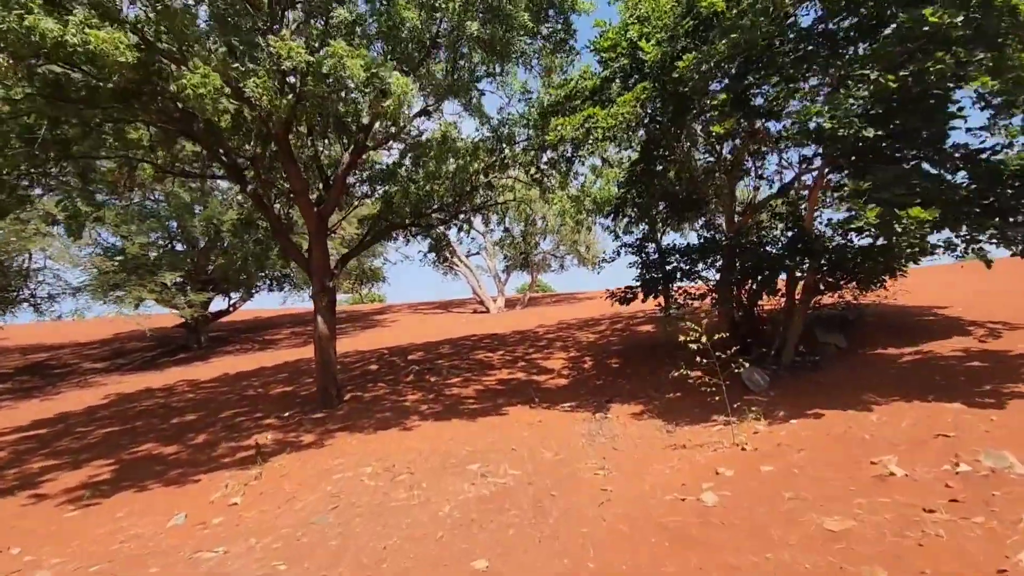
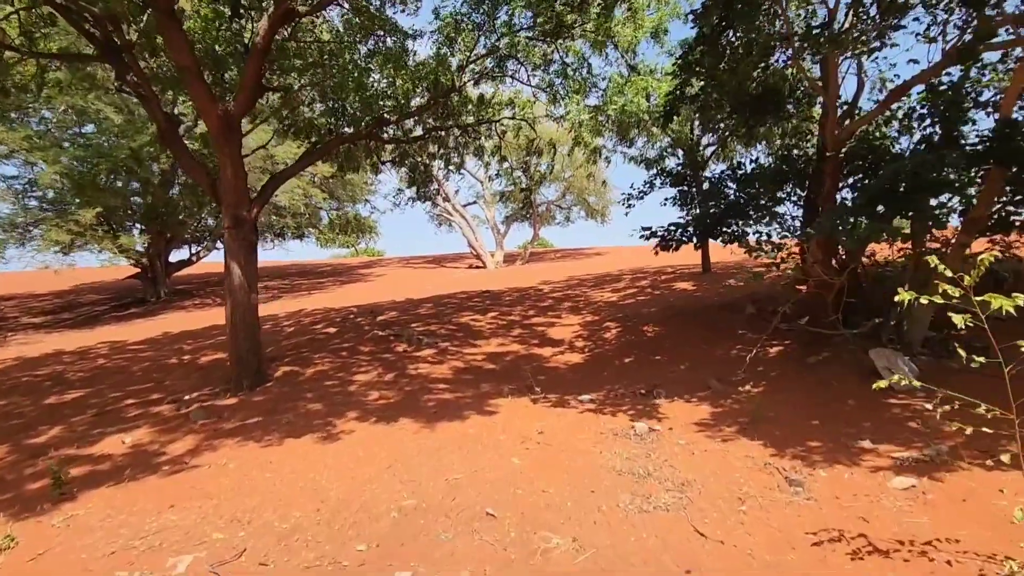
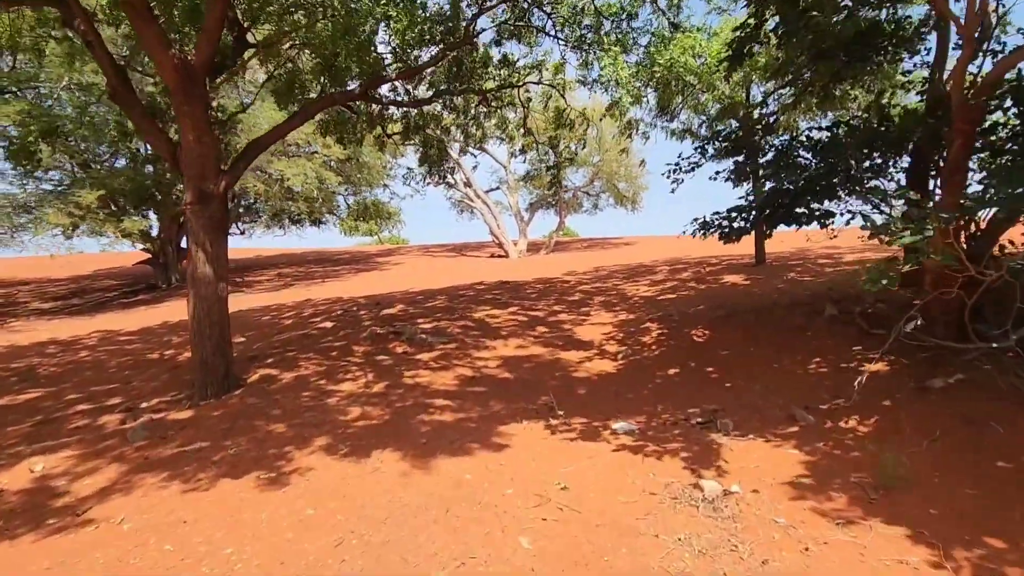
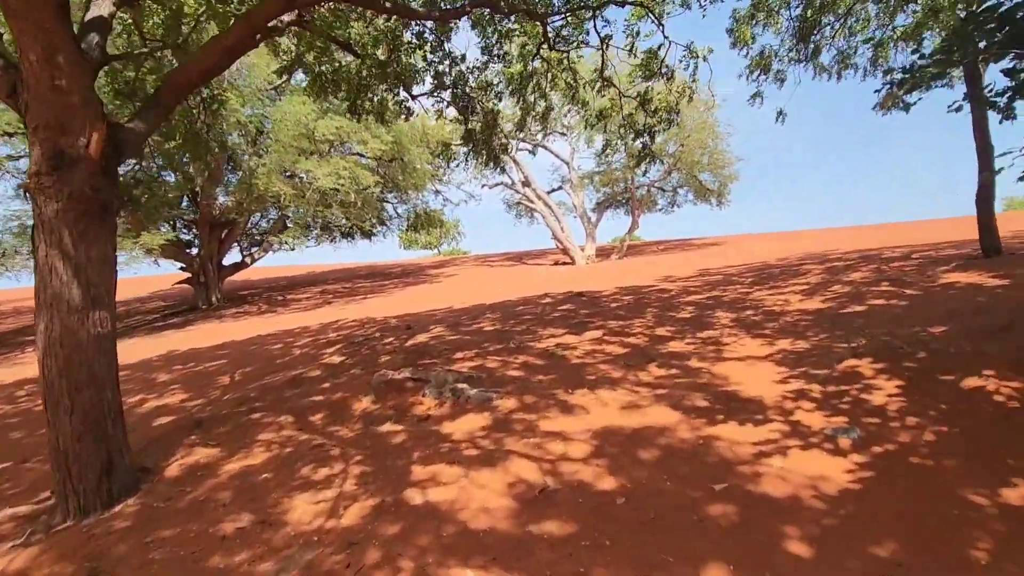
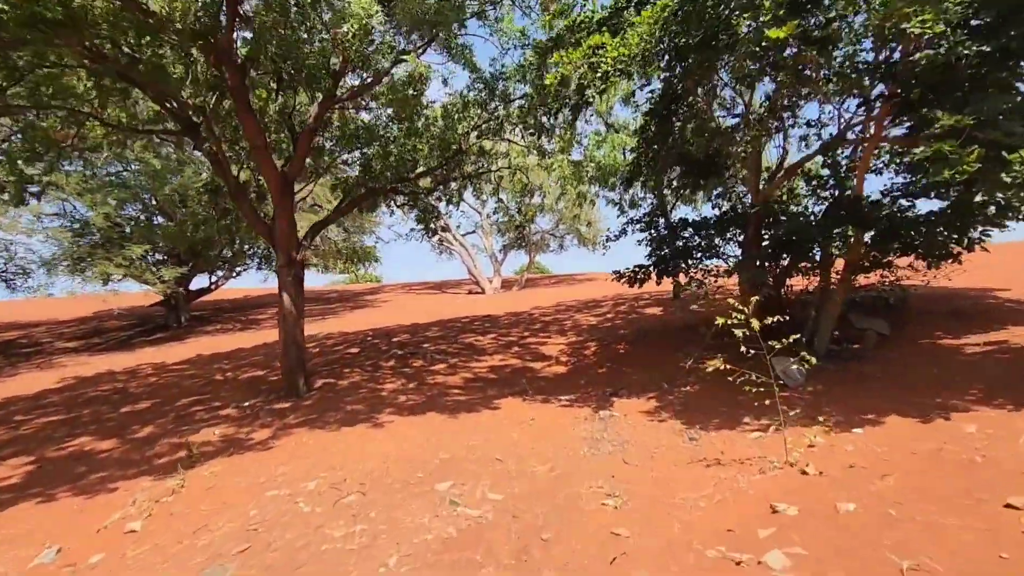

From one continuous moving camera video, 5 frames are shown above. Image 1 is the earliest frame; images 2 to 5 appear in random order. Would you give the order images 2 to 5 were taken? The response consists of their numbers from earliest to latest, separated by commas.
5, 2, 3, 4
